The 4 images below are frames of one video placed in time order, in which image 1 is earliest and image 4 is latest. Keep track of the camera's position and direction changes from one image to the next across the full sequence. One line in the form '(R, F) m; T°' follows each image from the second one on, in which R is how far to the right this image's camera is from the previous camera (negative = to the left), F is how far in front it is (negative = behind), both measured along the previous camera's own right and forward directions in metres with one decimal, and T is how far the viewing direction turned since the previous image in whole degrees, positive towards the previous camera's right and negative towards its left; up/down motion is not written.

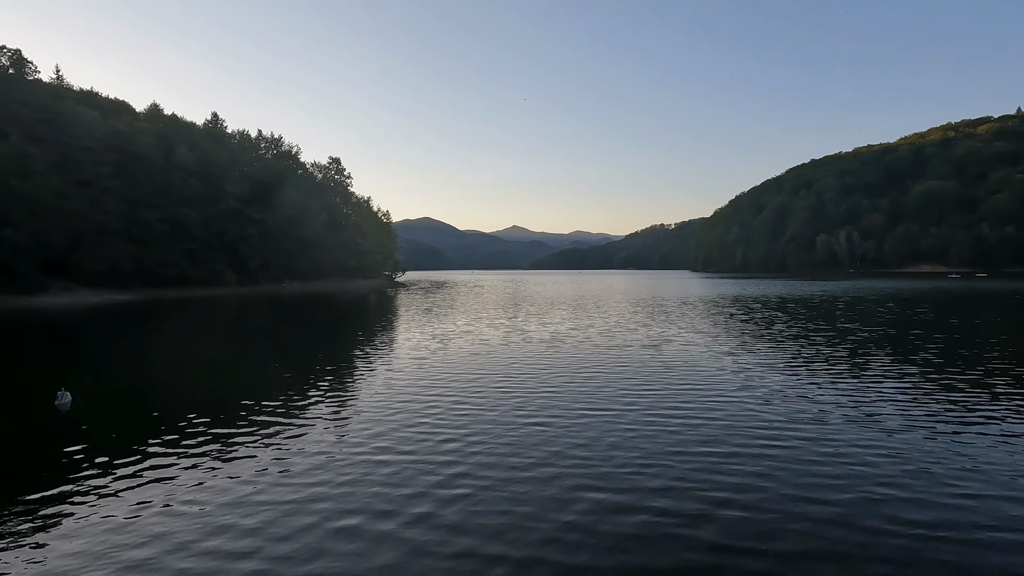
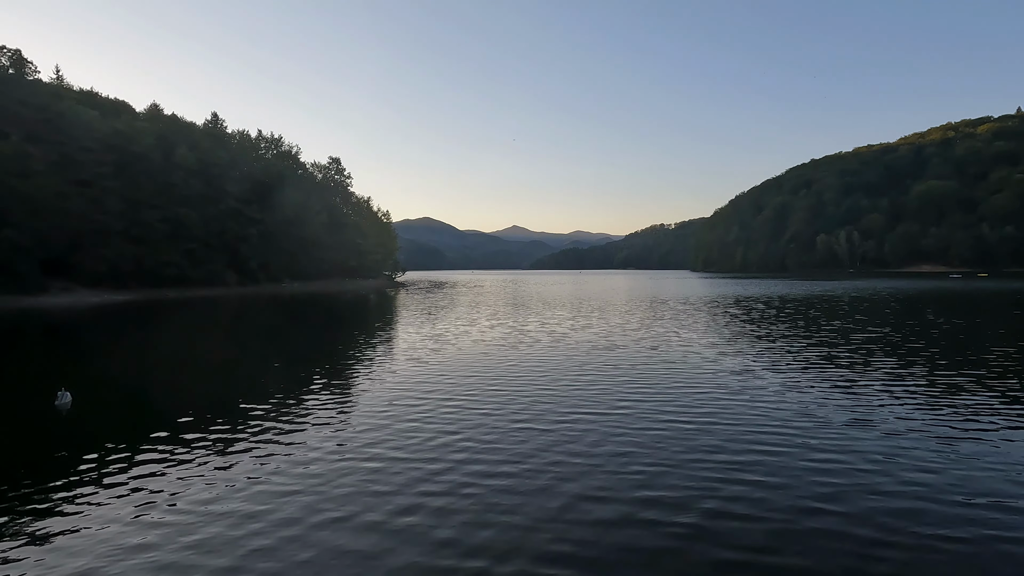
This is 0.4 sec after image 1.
(-1.5, +0.5) m; 0°
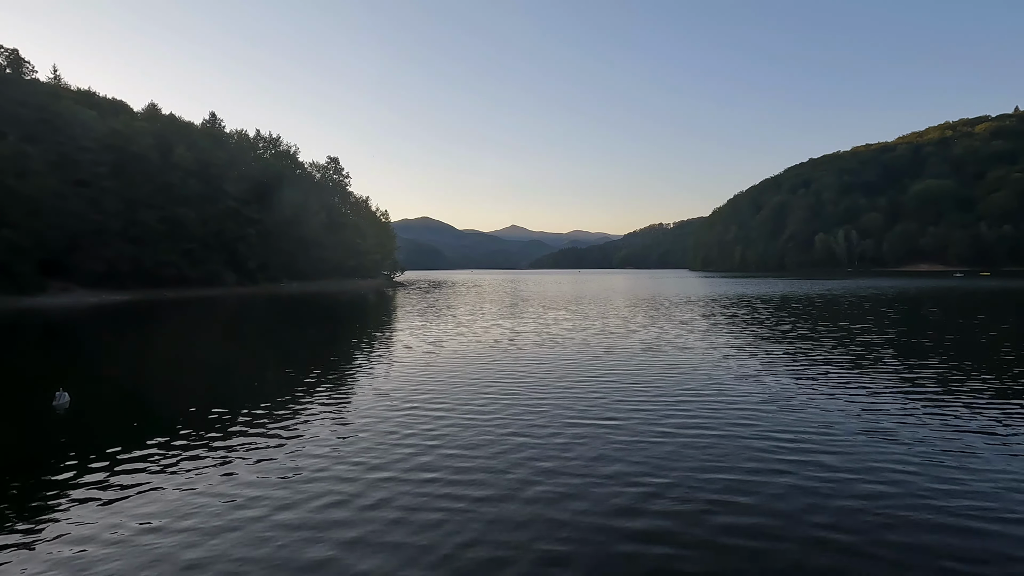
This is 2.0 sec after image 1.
(+0.8, -0.9) m; 0°
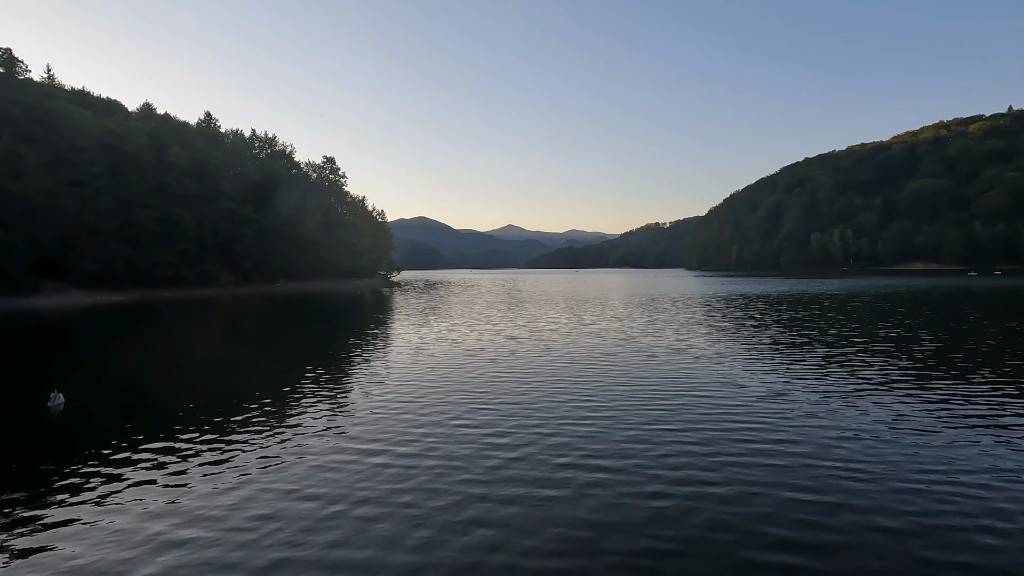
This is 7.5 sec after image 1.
(-0.9, +1.2) m; 0°
